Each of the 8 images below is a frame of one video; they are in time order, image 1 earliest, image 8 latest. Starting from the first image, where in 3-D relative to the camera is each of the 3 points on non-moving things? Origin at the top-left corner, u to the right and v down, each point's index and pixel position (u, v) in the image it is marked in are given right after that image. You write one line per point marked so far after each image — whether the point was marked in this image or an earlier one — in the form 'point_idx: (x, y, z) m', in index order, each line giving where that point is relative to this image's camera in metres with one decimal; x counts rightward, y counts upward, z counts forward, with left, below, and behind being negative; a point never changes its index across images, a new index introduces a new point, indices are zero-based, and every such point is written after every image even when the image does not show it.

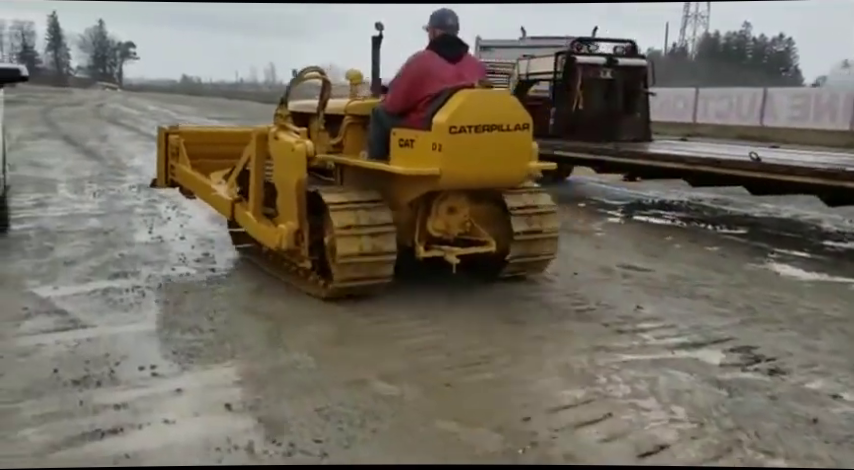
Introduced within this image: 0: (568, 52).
0: (+2.1, +2.7, +10.8) m
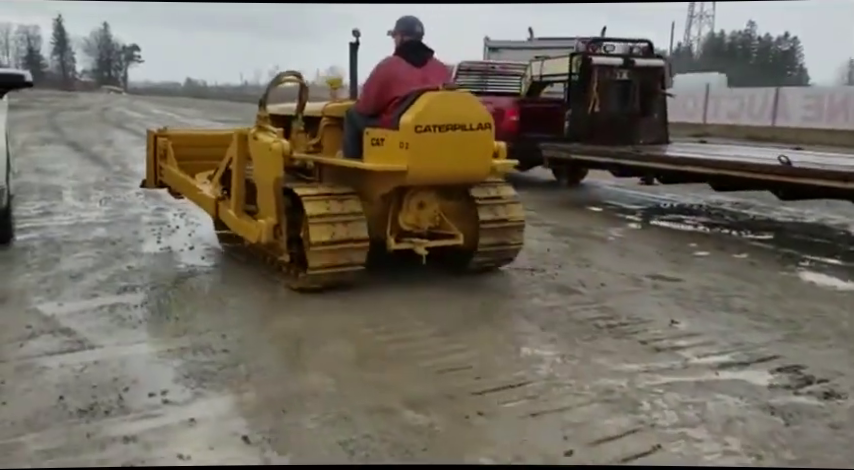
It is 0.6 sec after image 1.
0: (+2.3, +2.7, +10.6) m
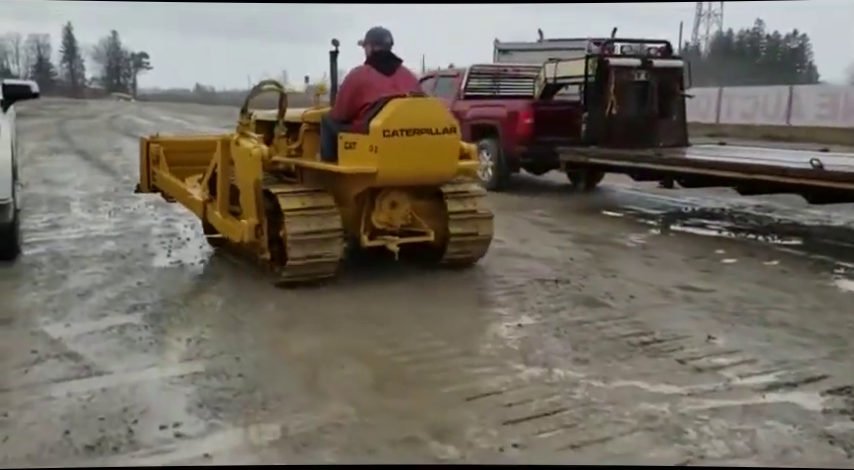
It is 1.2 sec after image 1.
0: (+2.5, +2.6, +10.3) m
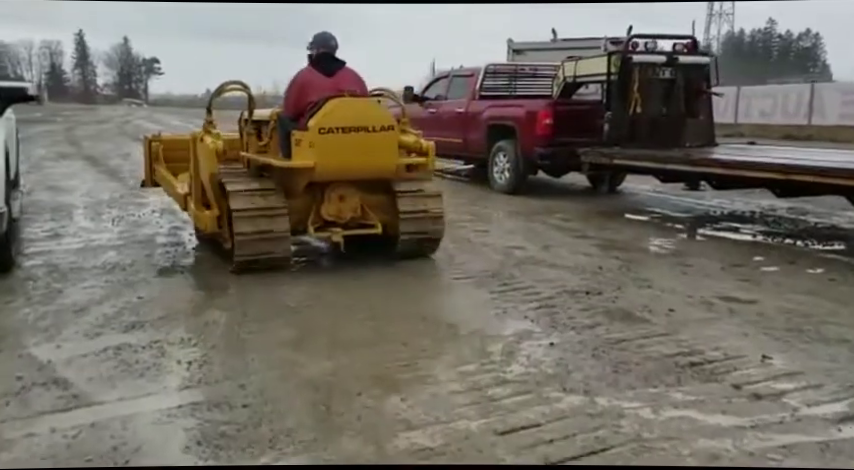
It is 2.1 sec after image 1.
0: (+2.7, +2.5, +9.9) m
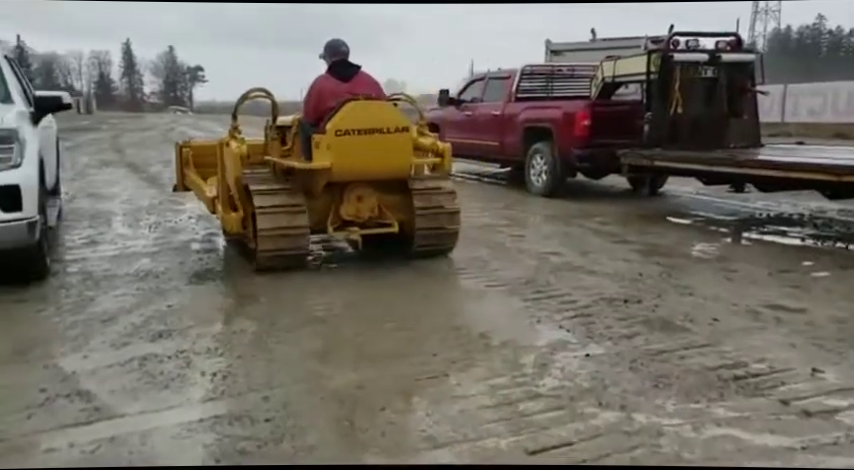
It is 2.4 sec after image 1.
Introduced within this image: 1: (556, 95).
0: (+3.2, +2.5, +9.6) m
1: (+2.2, +2.3, +12.0) m
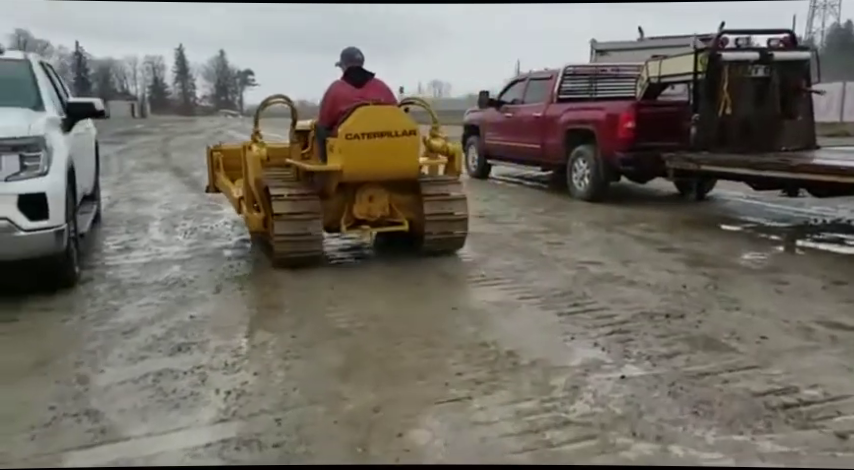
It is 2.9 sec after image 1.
0: (+3.6, +2.4, +9.2) m
1: (+2.8, +2.2, +11.7) m
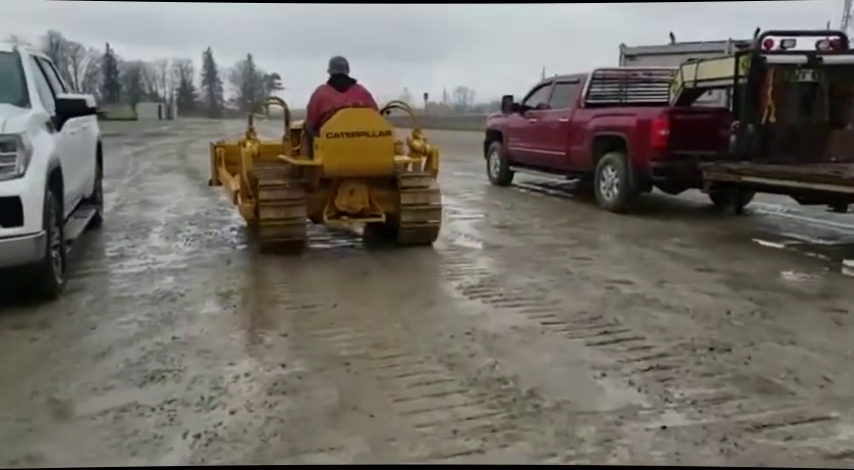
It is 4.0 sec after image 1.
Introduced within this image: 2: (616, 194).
0: (+3.9, +2.2, +8.5) m
1: (+3.1, +2.0, +11.0) m
2: (+2.7, +0.6, +10.4) m
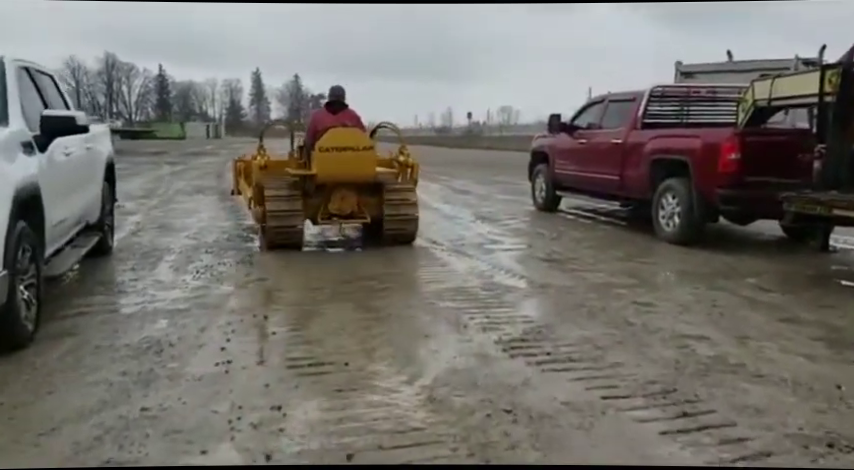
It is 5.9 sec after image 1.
0: (+4.3, +1.8, +7.4) m
1: (+3.7, +1.6, +10.0) m
2: (+3.2, +0.1, +9.3) m
